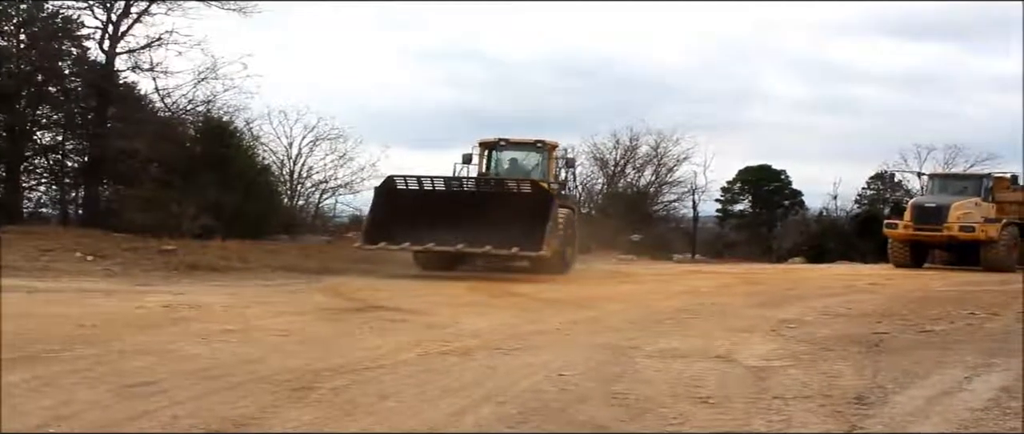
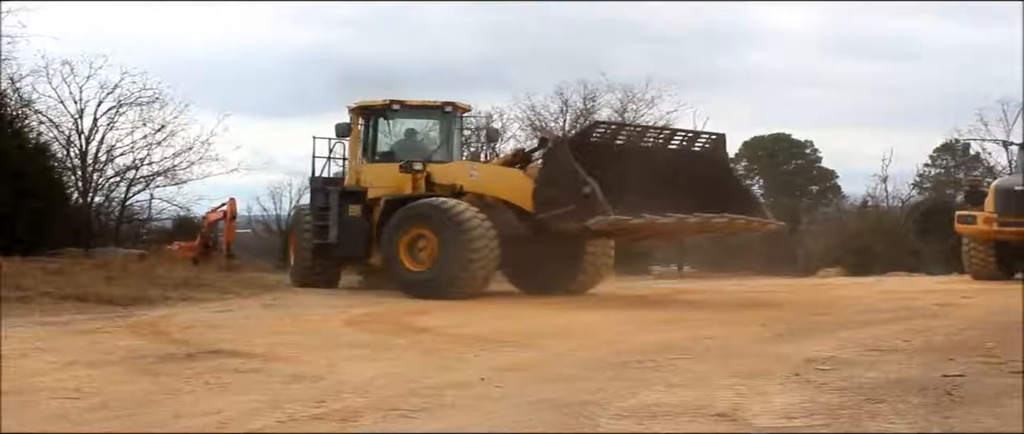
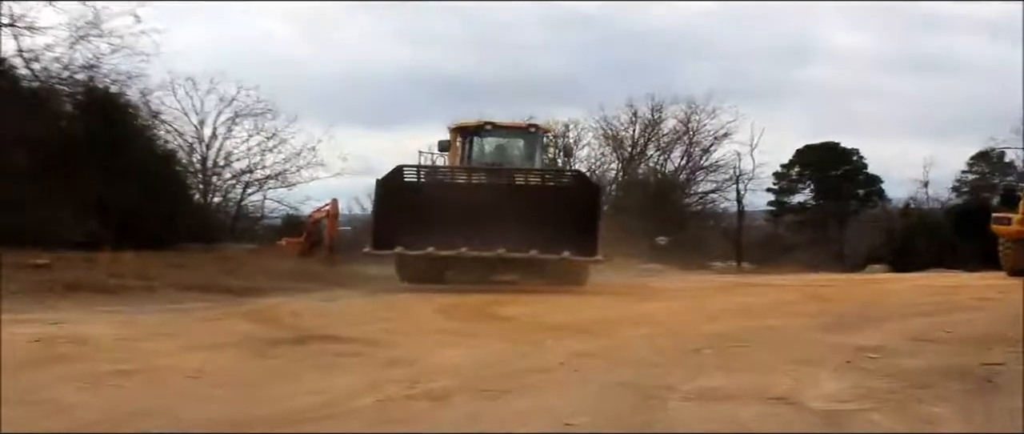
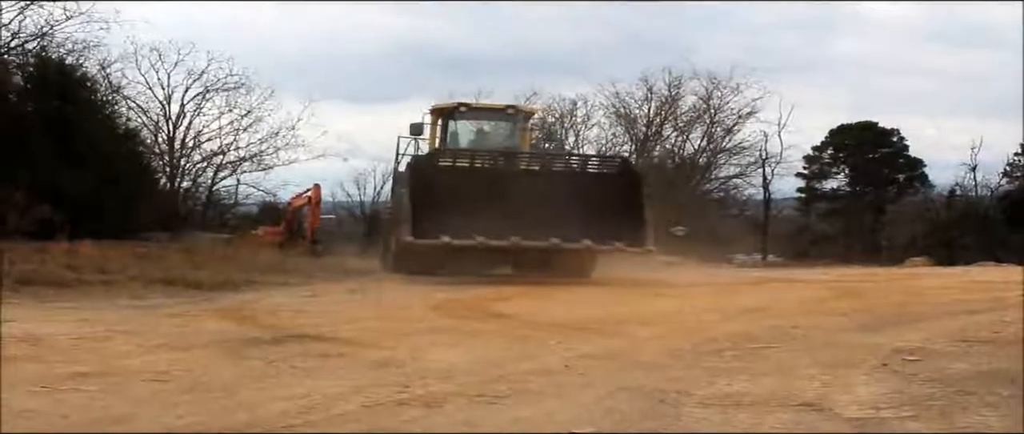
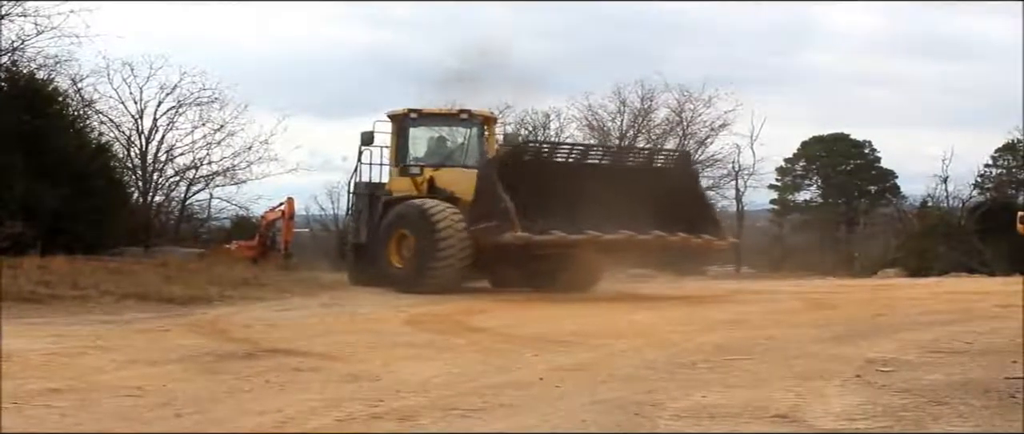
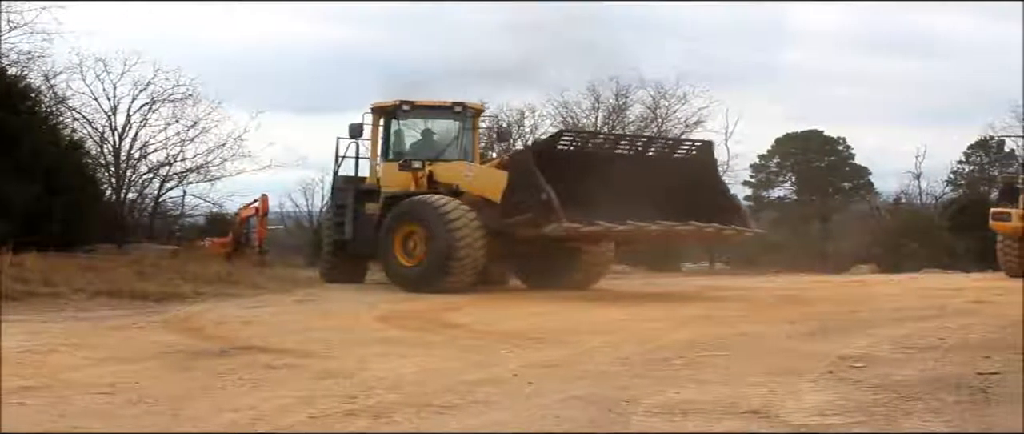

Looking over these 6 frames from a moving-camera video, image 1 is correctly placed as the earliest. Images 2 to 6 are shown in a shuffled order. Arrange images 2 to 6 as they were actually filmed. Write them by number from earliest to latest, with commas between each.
3, 4, 5, 6, 2
